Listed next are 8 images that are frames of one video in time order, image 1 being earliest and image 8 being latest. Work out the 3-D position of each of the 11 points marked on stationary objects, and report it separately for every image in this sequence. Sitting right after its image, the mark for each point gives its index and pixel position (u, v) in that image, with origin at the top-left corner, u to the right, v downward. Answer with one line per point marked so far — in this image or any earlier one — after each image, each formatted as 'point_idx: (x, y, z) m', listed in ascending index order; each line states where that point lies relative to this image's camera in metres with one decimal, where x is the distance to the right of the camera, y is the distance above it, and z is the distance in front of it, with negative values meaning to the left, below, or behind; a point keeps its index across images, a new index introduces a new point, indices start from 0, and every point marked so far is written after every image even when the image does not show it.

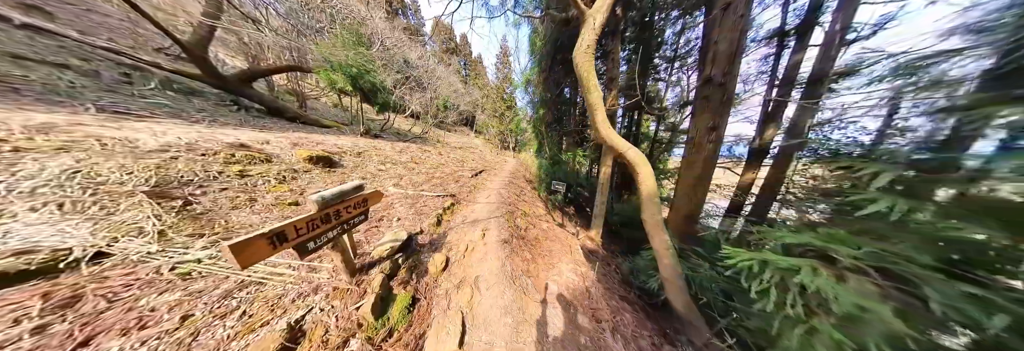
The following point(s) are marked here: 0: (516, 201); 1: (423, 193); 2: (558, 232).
0: (+0.1, -0.8, +5.0) m
1: (-2.2, -0.4, +3.8) m
2: (+1.3, -1.7, +4.6) m
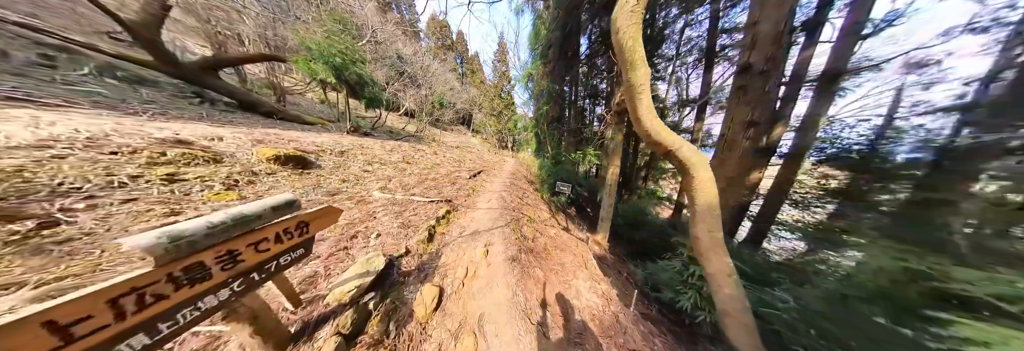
0: (+0.1, -0.8, +4.5) m
1: (-2.1, -0.5, +3.3) m
2: (+1.4, -1.7, +4.2) m
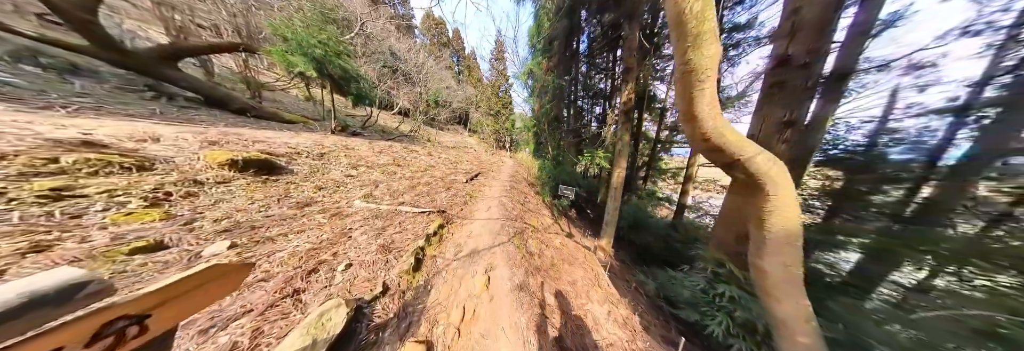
0: (+0.2, -0.9, +4.2) m
1: (-2.0, -0.6, +2.9) m
2: (+1.4, -1.8, +3.8) m
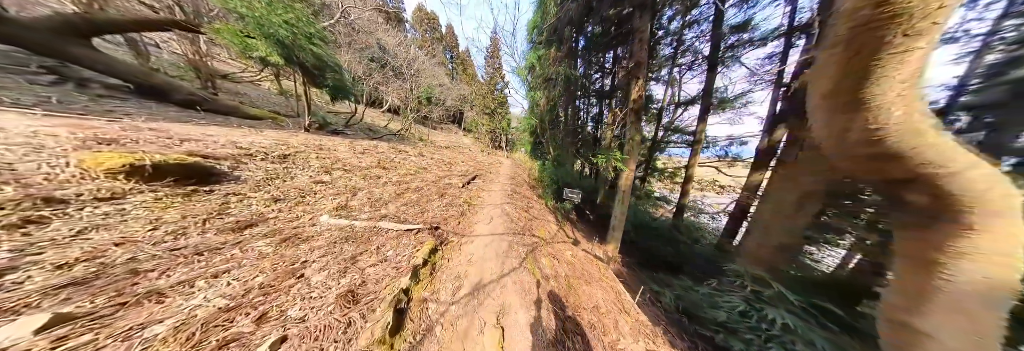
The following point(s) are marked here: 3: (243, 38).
0: (+0.3, -1.0, +3.6) m
1: (-1.9, -0.7, +2.3) m
2: (+1.6, -1.9, +3.4) m
3: (-6.9, +3.5, +4.1) m
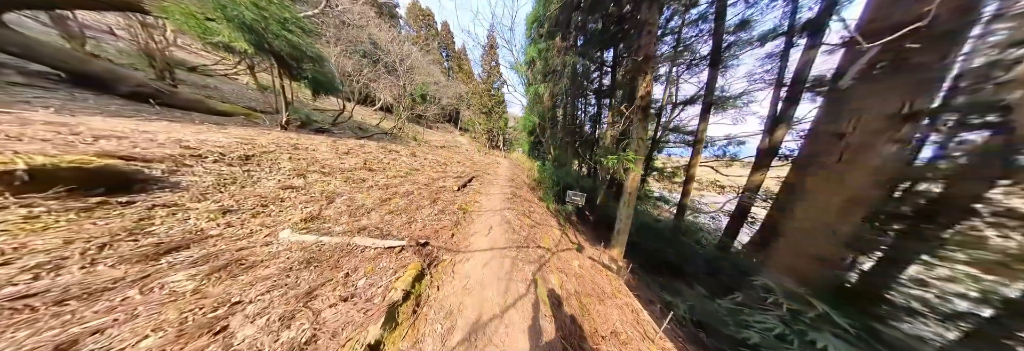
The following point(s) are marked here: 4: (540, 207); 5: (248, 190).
0: (+0.3, -1.1, +3.3) m
1: (-1.8, -0.8, +1.9) m
2: (+1.6, -2.0, +3.0) m
3: (-6.9, +3.5, +3.6) m
4: (+0.9, -1.0, +5.2) m
5: (-3.9, -0.2, +2.3) m
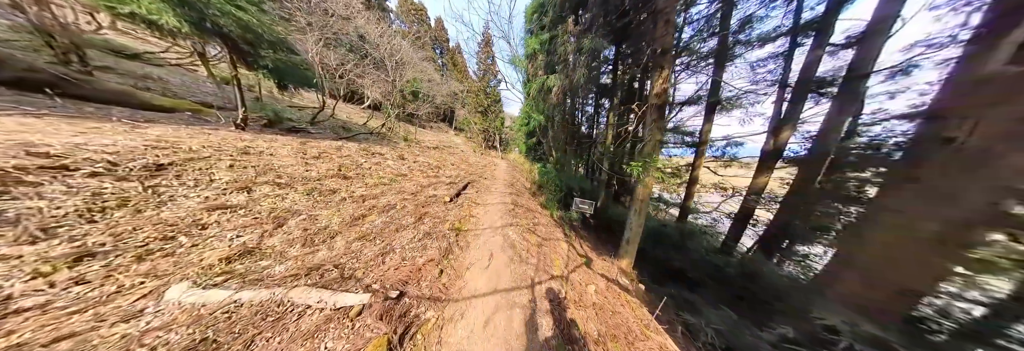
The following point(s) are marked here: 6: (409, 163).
0: (+0.4, -1.3, +2.7) m
1: (-1.7, -1.0, +1.3) m
2: (+1.7, -2.1, +2.5) m
3: (-6.8, +3.3, +2.8) m
4: (+0.9, -1.2, +4.6) m
5: (-3.8, -0.4, +1.6) m
6: (-3.9, +0.5, +5.9) m
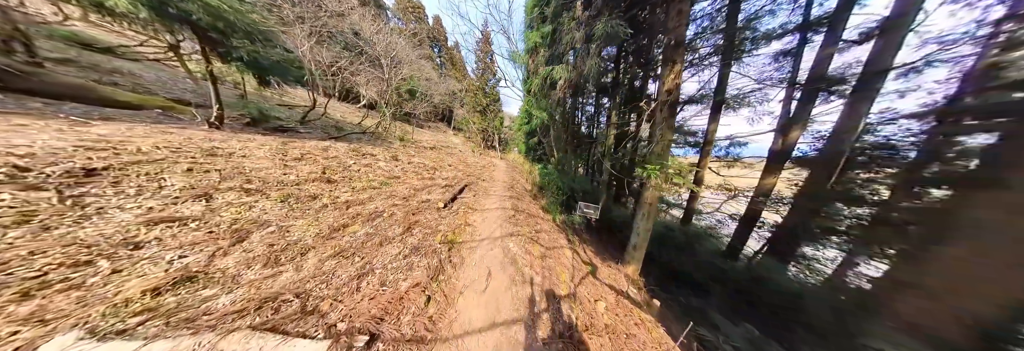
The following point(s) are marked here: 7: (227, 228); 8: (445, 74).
0: (+0.4, -1.3, +2.4) m
1: (-1.7, -1.0, +0.9) m
2: (+1.7, -2.2, +2.2) m
3: (-6.8, +3.2, +2.5) m
4: (+0.9, -1.3, +4.3) m
5: (-3.7, -0.5, +1.3) m
6: (-3.9, +0.4, +5.5) m
7: (-3.3, -0.5, +1.9) m
8: (-7.2, +10.8, +16.8) m
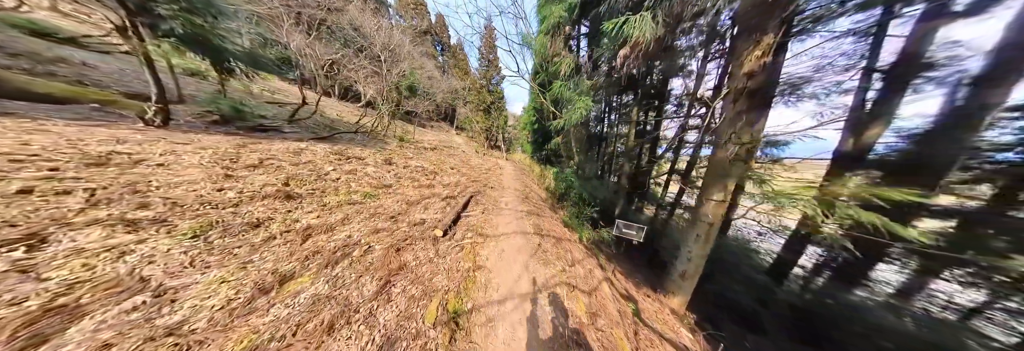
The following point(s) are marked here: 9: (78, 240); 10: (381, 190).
0: (+0.8, -1.6, +1.5) m
1: (-1.3, -1.2, 0.0) m
2: (+2.1, -2.4, +1.2) m
3: (-6.4, +3.0, +1.6) m
4: (+1.4, -1.5, +3.4) m
5: (-3.4, -0.7, +0.4) m
6: (-3.4, +0.2, +4.6) m
7: (-2.9, -0.8, +1.0) m
8: (-6.5, +10.6, +16.0) m
9: (-3.5, -0.5, +1.3) m
10: (-2.8, -0.3, +3.5) m
